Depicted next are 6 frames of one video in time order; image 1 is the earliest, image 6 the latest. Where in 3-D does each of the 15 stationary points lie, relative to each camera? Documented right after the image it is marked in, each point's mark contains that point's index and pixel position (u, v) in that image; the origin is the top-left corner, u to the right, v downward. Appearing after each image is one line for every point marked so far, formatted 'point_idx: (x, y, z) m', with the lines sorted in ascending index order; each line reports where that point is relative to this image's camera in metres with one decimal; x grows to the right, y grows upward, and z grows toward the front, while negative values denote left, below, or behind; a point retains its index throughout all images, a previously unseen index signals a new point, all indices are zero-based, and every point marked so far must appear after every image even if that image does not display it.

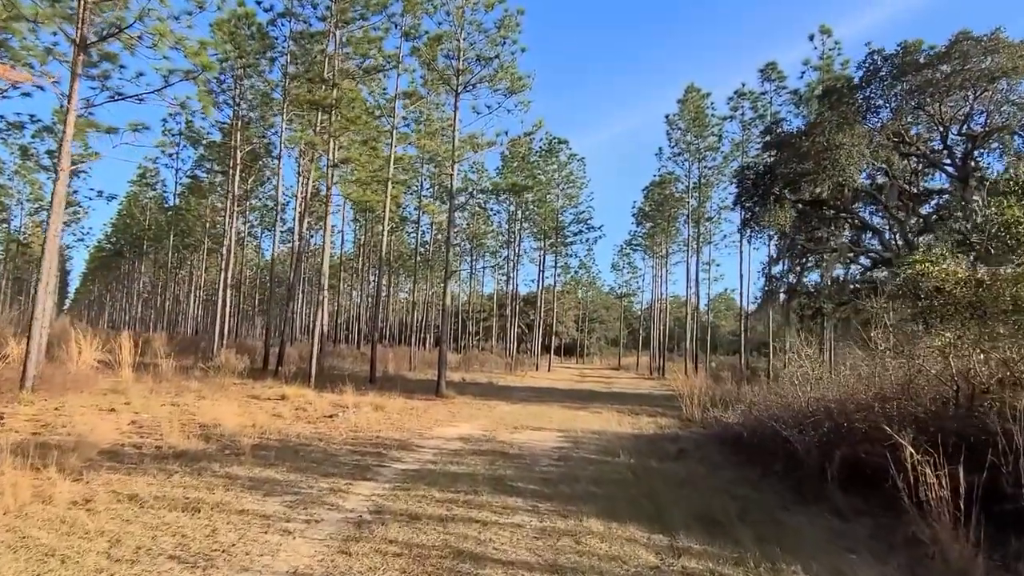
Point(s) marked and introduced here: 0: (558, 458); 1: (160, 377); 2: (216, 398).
0: (+0.5, -2.0, +7.7) m
1: (-7.9, -2.0, +15.1) m
2: (-5.4, -2.0, +12.2) m
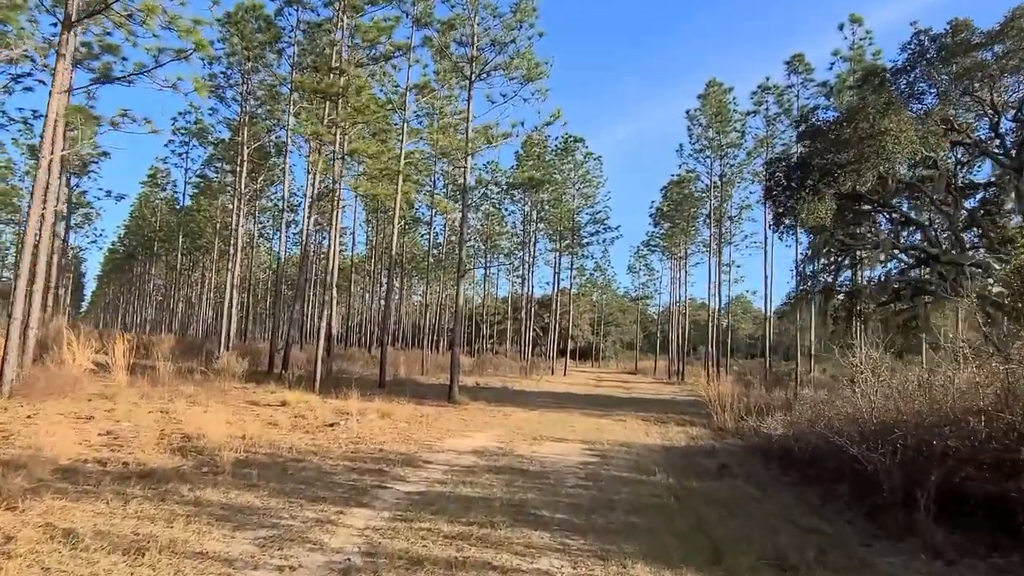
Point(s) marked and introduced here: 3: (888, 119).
0: (+0.7, -1.9, +6.7) m
1: (-7.5, -2.0, +14.3) m
2: (-5.1, -2.0, +11.3) m
3: (+7.2, +3.2, +12.8) m
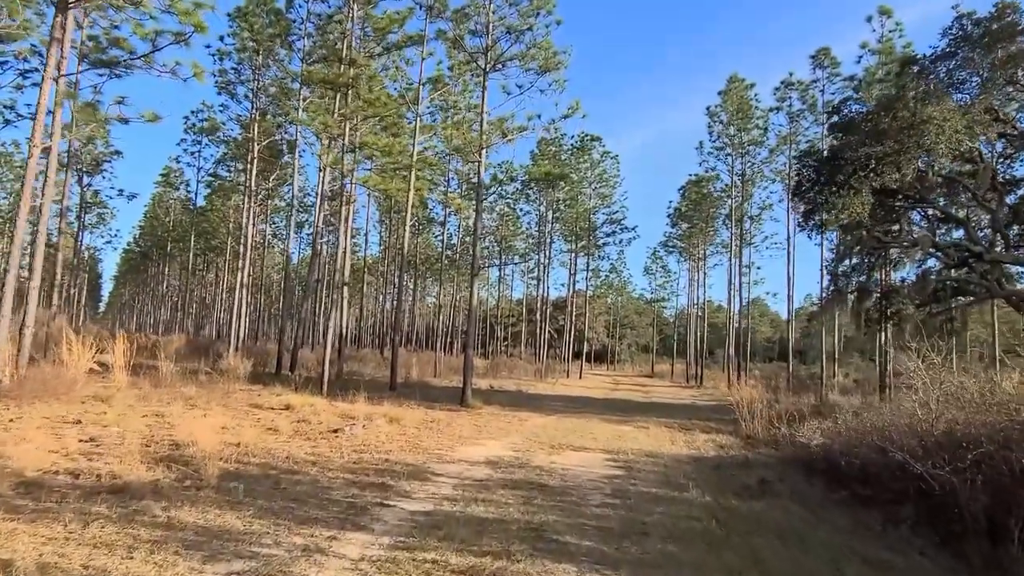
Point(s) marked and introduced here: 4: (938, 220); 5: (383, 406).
0: (+0.9, -1.8, +6.1) m
1: (-7.2, -1.9, +13.8) m
2: (-4.8, -1.9, +10.7) m
3: (+7.5, +3.2, +12.0) m
4: (+8.8, +1.4, +13.8) m
5: (-2.4, -2.2, +12.3) m
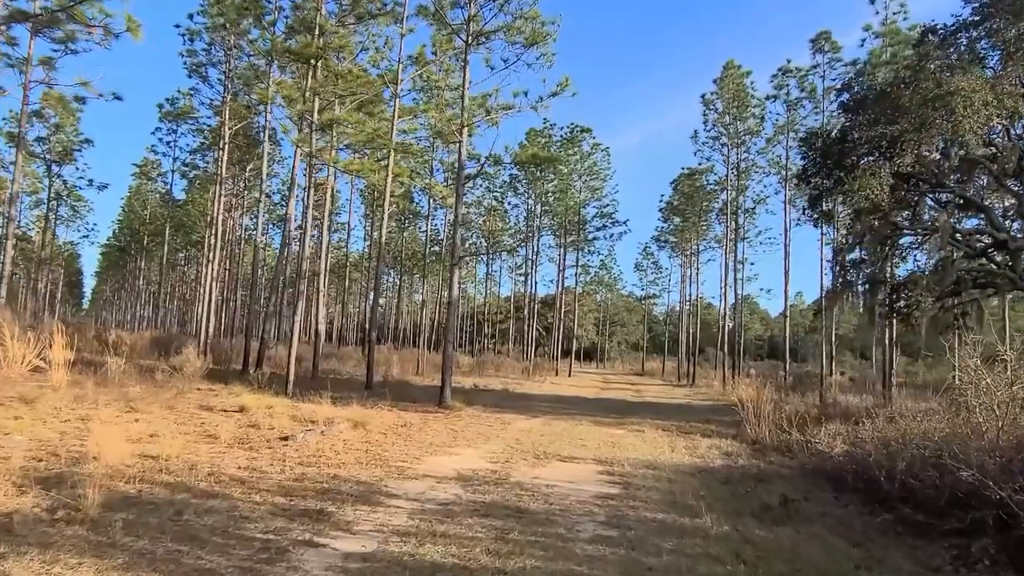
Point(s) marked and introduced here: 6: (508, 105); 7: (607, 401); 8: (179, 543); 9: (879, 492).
0: (+0.7, -1.7, +4.9) m
1: (-7.5, -1.7, +12.4) m
2: (-5.1, -1.7, +9.5) m
3: (+7.2, +3.4, +10.9) m
4: (+8.4, +1.6, +12.8) m
5: (-2.7, -2.0, +11.1) m
6: (-0.1, +4.1, +15.0) m
7: (+2.7, -3.2, +19.0) m
8: (-1.8, -1.4, +3.7) m
9: (+3.3, -1.8, +6.1) m
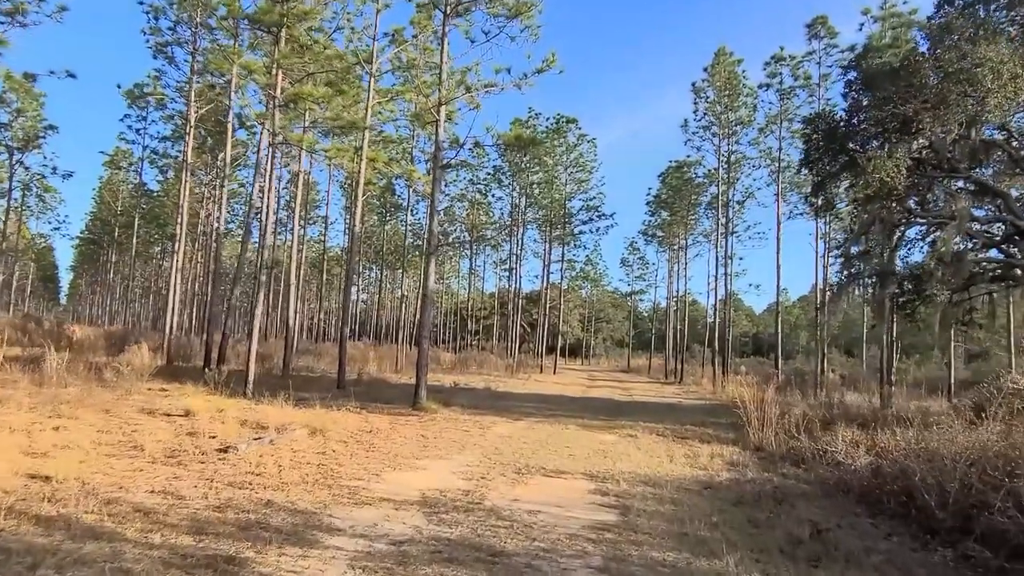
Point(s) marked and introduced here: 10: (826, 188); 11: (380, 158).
0: (+0.5, -1.6, +3.8) m
1: (-7.8, -1.5, +11.2) m
2: (-5.3, -1.6, +8.3) m
3: (+6.9, +3.5, +10.0) m
4: (+8.1, +1.7, +11.9) m
5: (-3.0, -1.8, +10.0) m
6: (-0.5, +4.3, +14.0) m
7: (+2.2, -3.0, +18.0) m
8: (-2.0, -1.3, +2.6) m
9: (+3.1, -1.7, +5.1) m
10: (+6.6, +2.1, +14.3) m
11: (-3.7, +3.8, +19.2) m
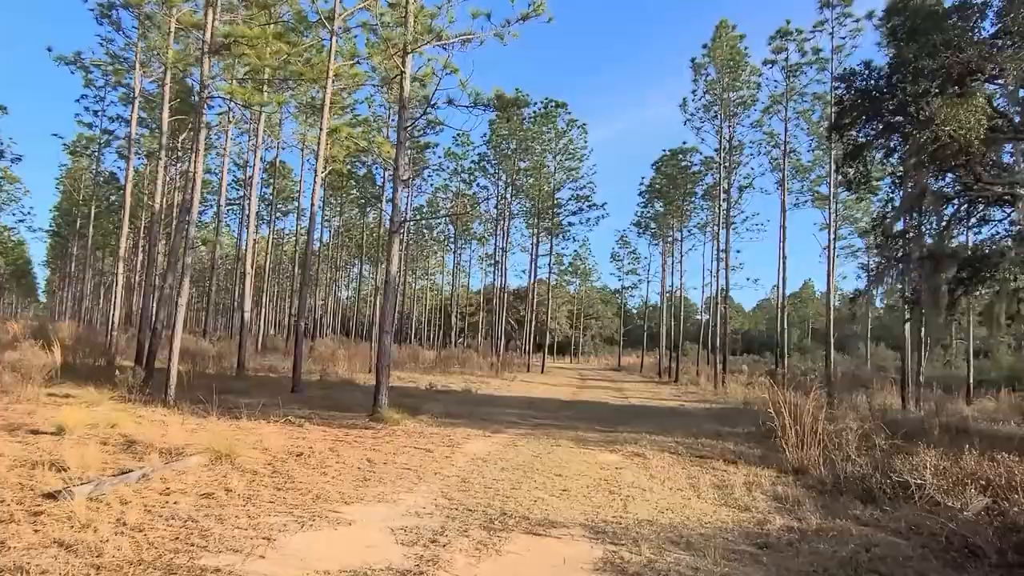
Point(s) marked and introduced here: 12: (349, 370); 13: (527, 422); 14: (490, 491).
0: (+0.4, -1.4, +1.7) m
1: (-8.1, -1.3, +9.0) m
2: (-5.6, -1.3, +6.1) m
3: (+6.7, +3.7, +8.0) m
4: (+7.8, +1.9, +9.9) m
5: (-3.2, -1.6, +7.8) m
6: (-0.8, +4.5, +11.8) m
7: (+1.8, -2.8, +16.0) m
8: (-2.1, -1.1, +0.5) m
9: (+2.9, -1.5, +3.1) m
10: (+6.3, +2.3, +12.3) m
11: (-4.2, +4.1, +17.0) m
12: (-4.8, -2.4, +19.6) m
13: (+0.3, -2.3, +11.4) m
14: (-0.2, -1.7, +5.7) m
